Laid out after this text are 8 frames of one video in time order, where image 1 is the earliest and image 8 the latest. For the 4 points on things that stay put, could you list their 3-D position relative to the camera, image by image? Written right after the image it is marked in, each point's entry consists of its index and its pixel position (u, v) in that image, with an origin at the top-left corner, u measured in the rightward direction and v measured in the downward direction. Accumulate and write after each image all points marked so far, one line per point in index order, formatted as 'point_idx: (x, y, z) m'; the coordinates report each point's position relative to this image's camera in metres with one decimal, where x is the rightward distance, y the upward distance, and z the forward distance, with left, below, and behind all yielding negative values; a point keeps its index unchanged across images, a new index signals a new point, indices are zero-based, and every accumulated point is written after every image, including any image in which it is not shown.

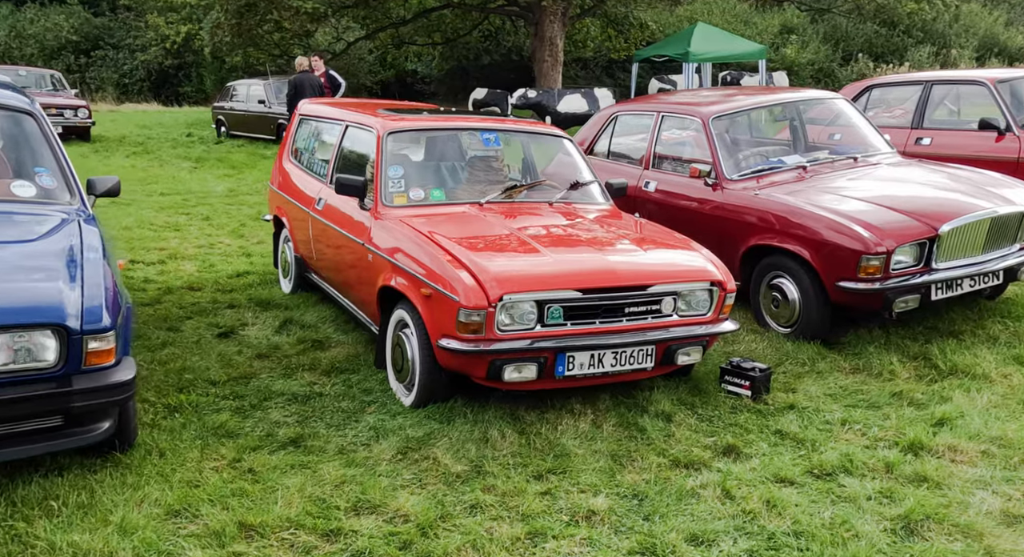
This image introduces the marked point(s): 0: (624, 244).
0: (+0.6, +0.2, +4.6) m
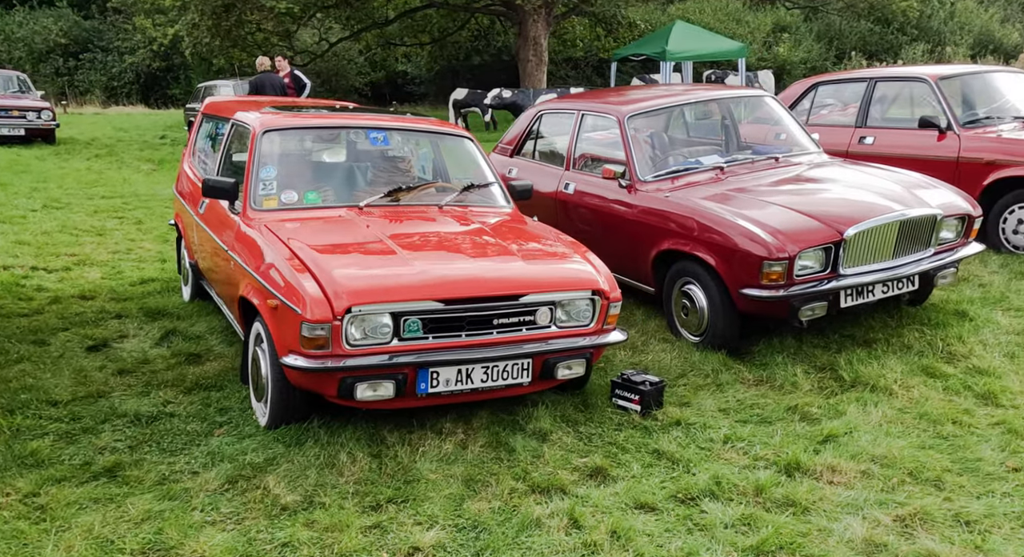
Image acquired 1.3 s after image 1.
0: (0.0, +0.2, +4.3) m
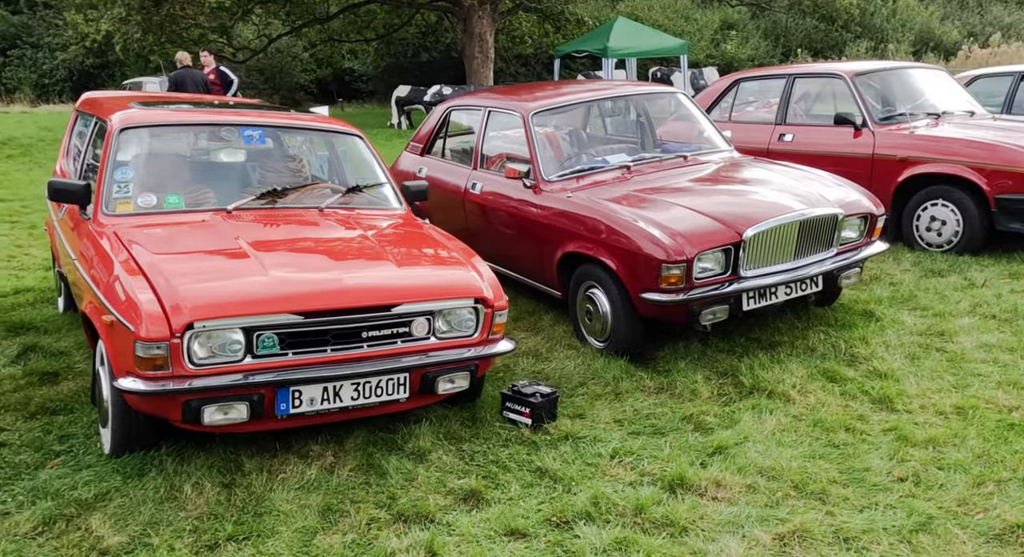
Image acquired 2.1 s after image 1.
0: (-0.6, +0.1, +4.0) m
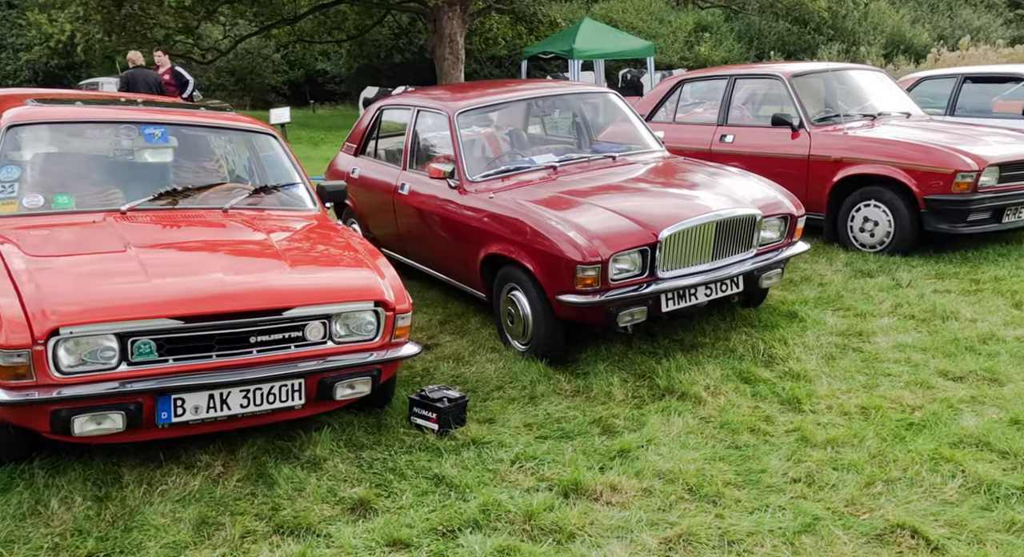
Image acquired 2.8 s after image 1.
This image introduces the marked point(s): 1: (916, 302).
0: (-1.1, +0.1, +4.0) m
1: (+2.8, -0.2, +5.8) m
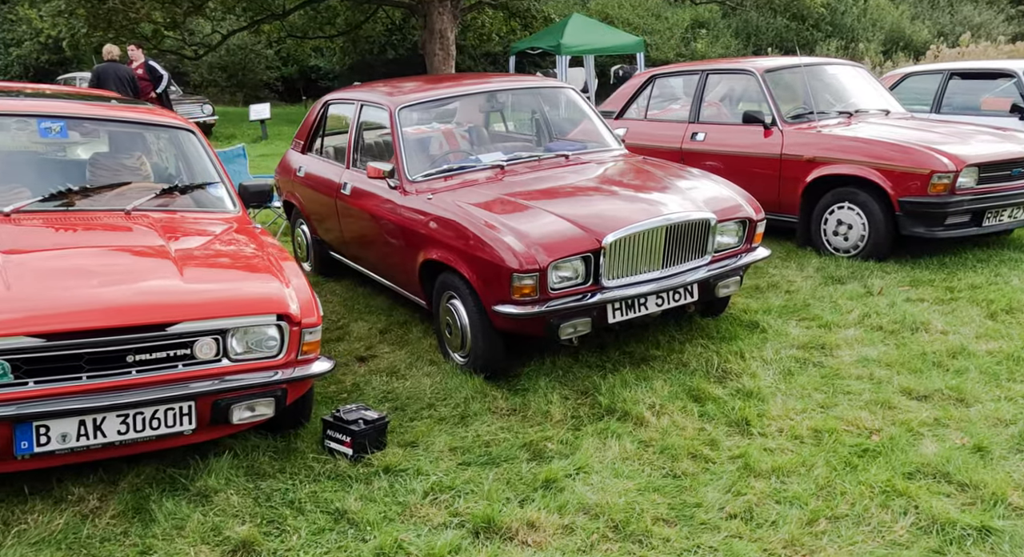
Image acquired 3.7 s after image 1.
0: (-1.4, +0.1, +3.6) m
1: (+2.4, -0.2, +5.4) m
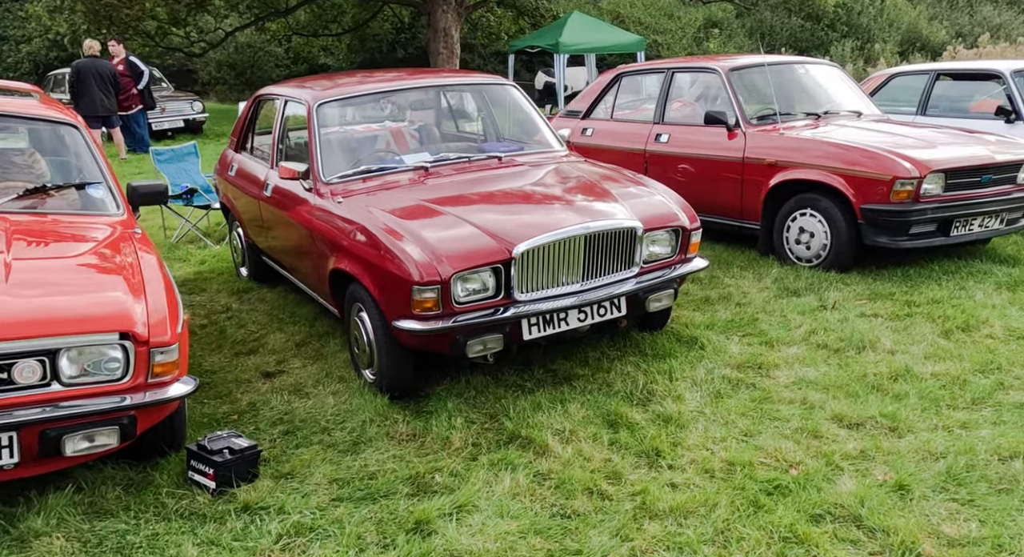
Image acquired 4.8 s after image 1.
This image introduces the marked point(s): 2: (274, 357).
0: (-1.9, 0.0, +3.3) m
1: (+1.9, -0.3, +5.1) m
2: (-1.4, -0.5, +4.9) m
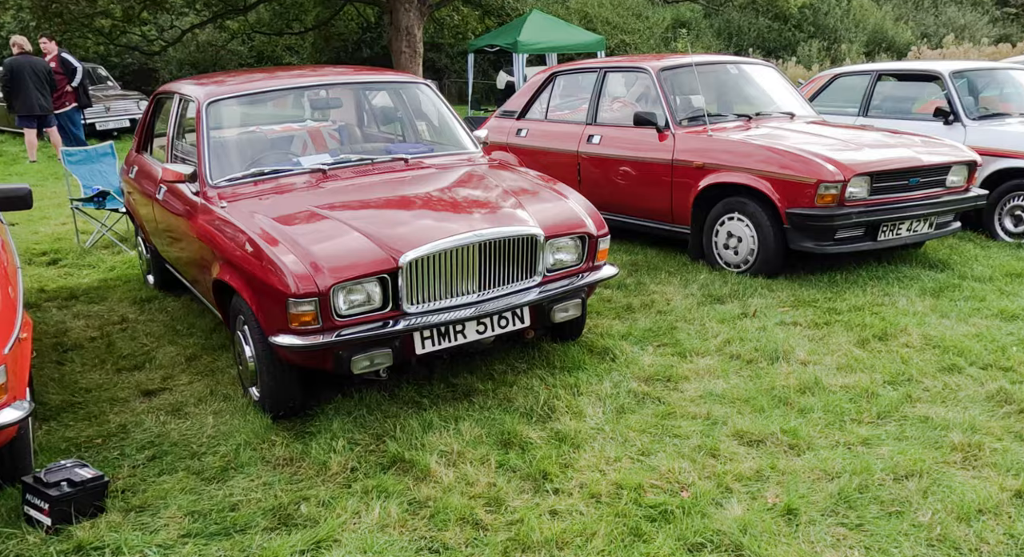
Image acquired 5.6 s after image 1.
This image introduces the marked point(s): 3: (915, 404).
0: (-2.4, -0.1, +3.0) m
1: (+1.4, -0.3, +4.9) m
2: (-1.9, -0.5, +4.6) m
3: (+1.8, -0.6, +3.9) m
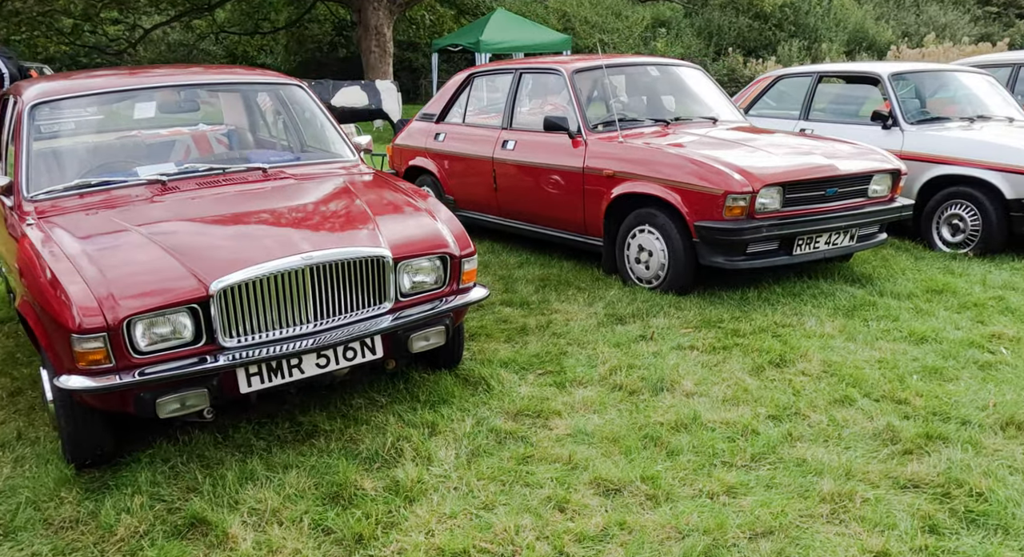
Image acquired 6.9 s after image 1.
0: (-3.1, -0.2, +2.5) m
1: (+0.7, -0.5, +4.5) m
2: (-2.6, -0.6, +4.1) m
3: (+1.2, -0.7, +3.5) m
